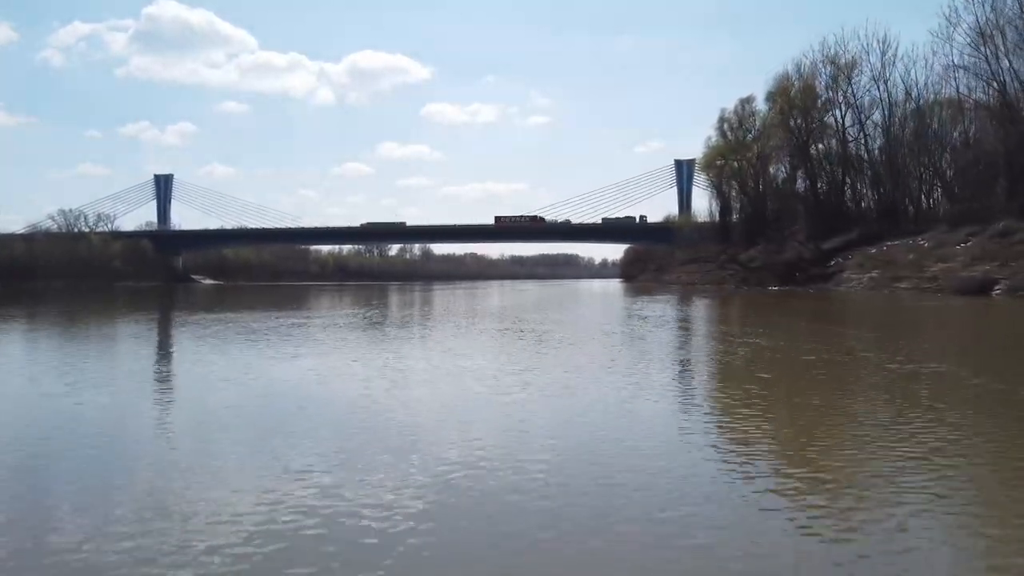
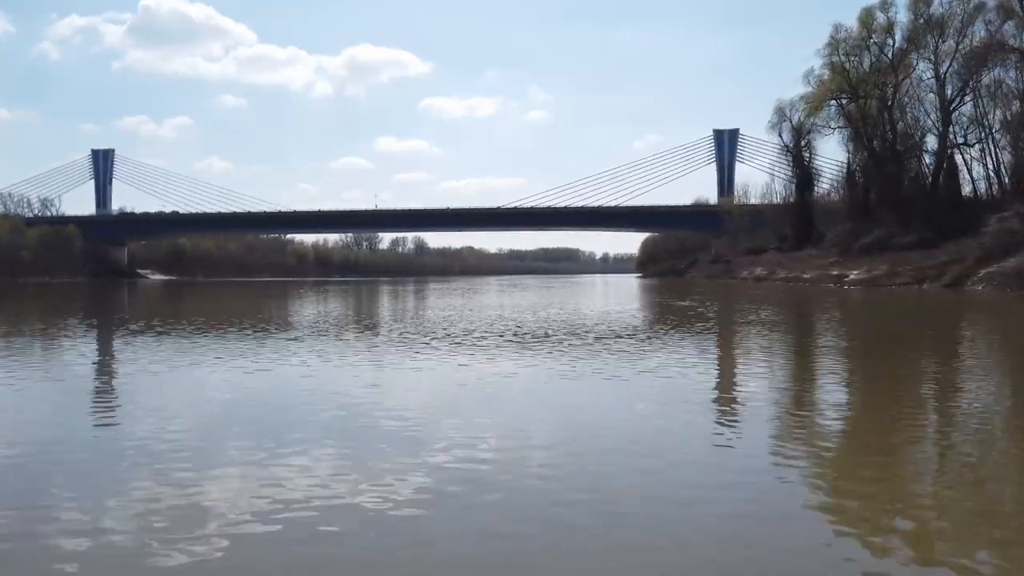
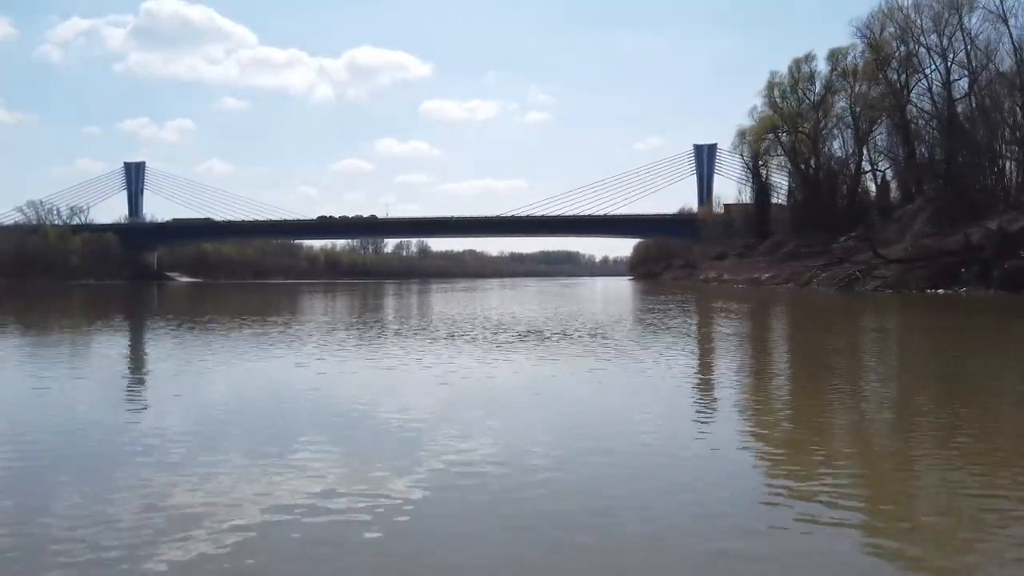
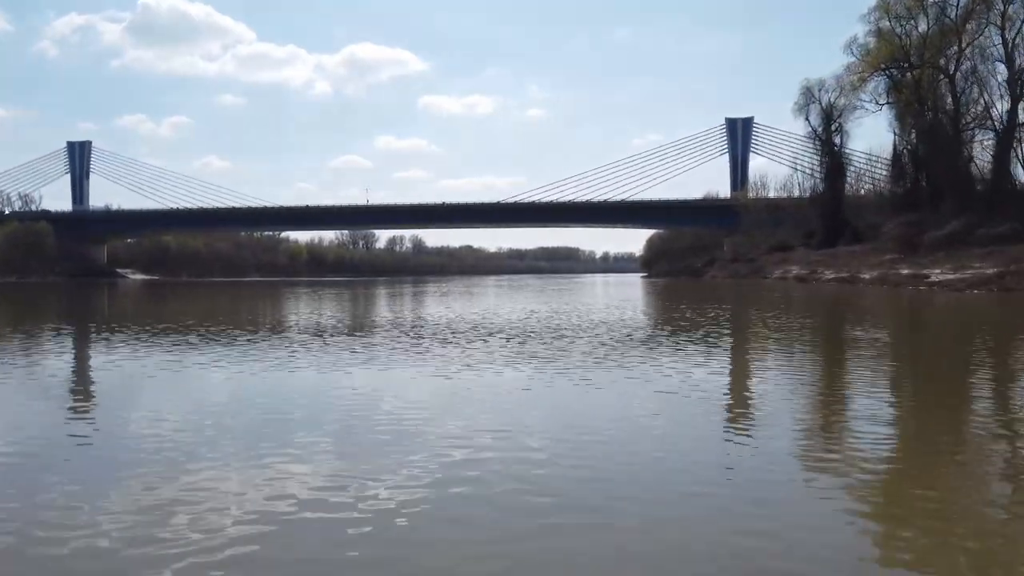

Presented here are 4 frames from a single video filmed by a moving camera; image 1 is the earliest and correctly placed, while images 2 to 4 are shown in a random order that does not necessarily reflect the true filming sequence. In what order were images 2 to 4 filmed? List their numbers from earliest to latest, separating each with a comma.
3, 2, 4
